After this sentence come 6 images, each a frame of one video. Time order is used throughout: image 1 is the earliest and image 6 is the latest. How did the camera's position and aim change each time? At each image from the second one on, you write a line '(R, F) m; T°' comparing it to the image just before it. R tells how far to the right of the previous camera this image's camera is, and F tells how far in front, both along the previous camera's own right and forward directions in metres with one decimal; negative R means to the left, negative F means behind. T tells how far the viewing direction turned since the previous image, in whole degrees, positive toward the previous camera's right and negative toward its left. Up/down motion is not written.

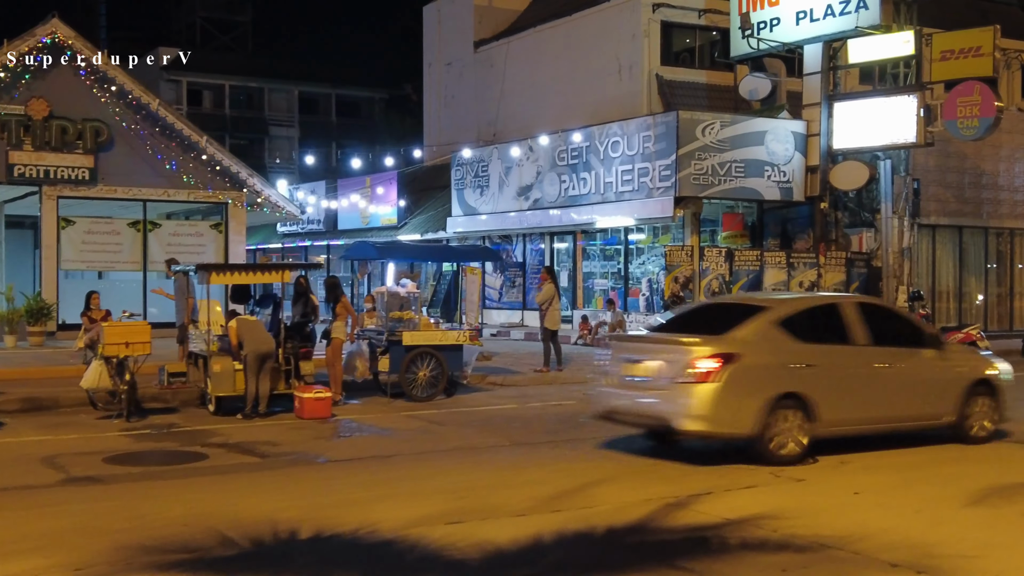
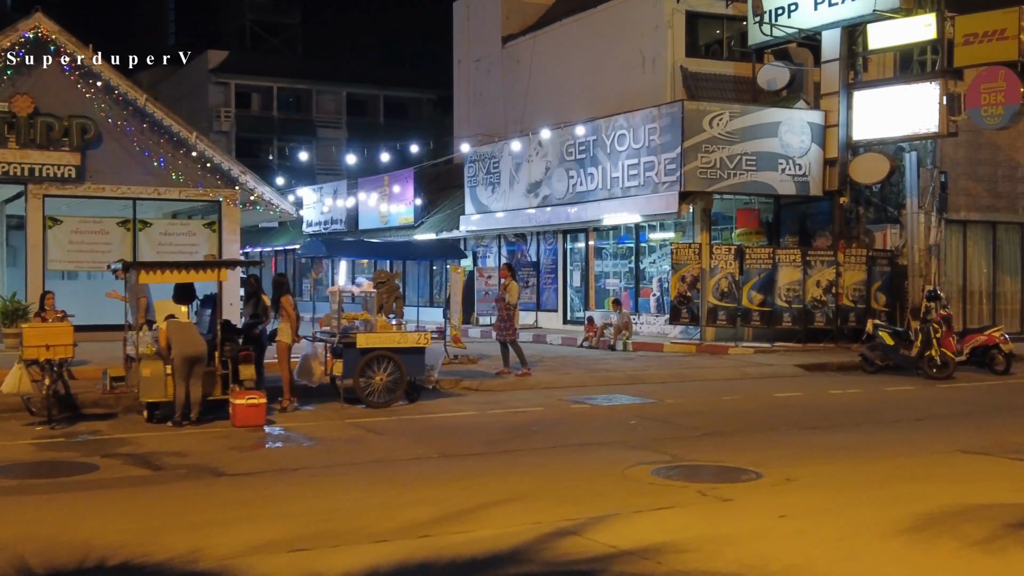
(+1.2, +0.7) m; -4°
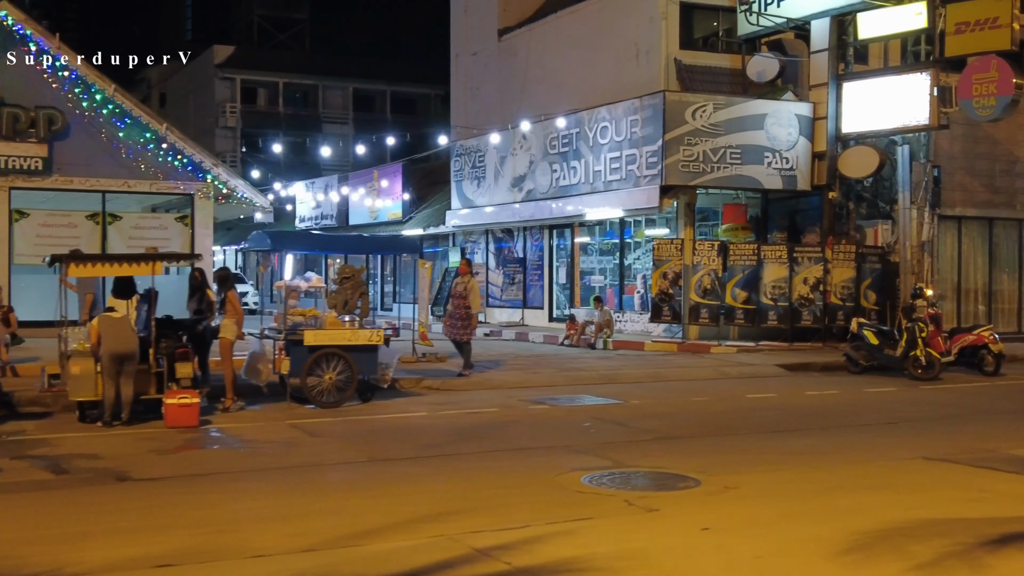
(+0.7, +0.5) m; -1°
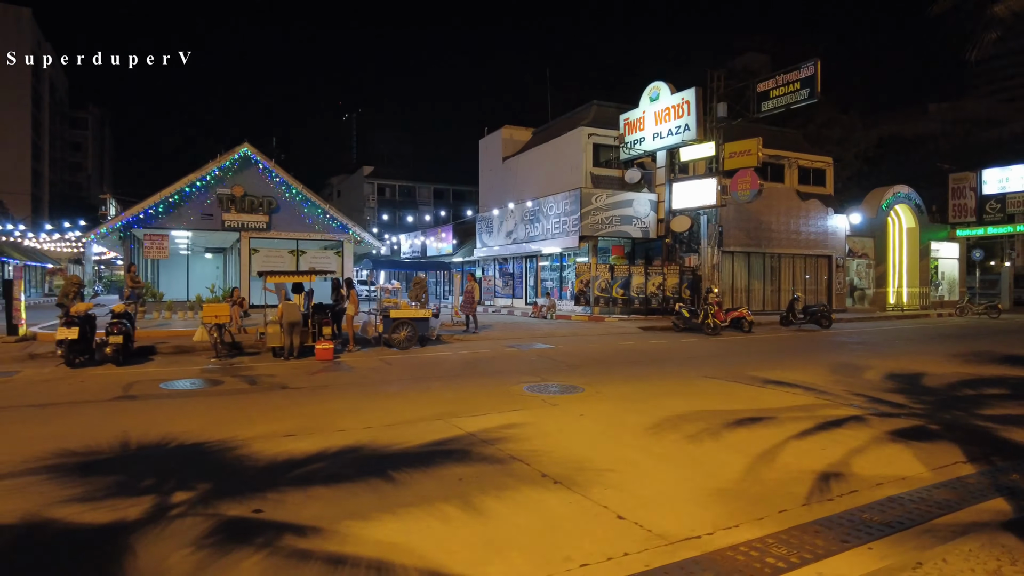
(+3.2, -15.8) m; -5°
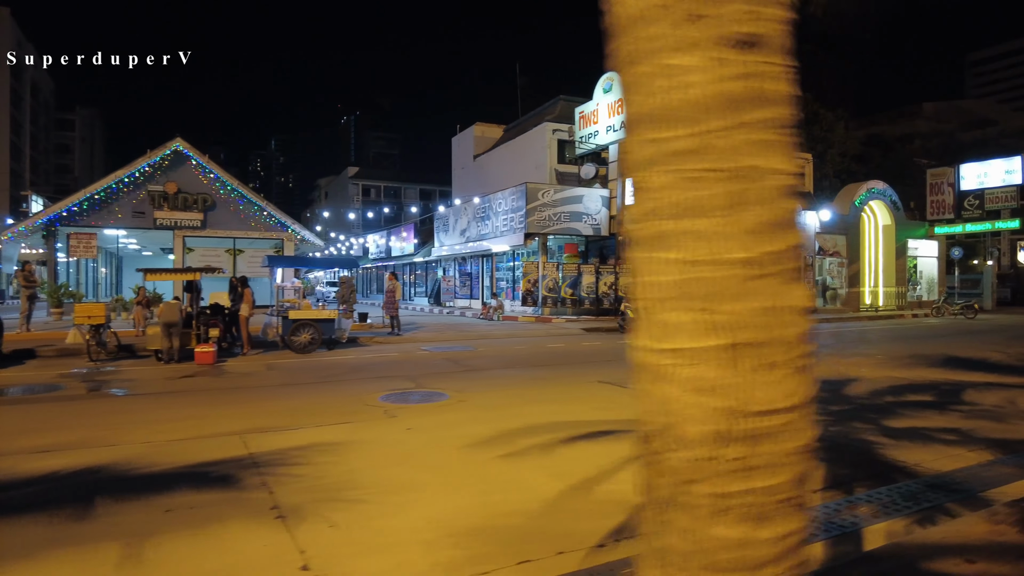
(+2.1, +1.6) m; 0°
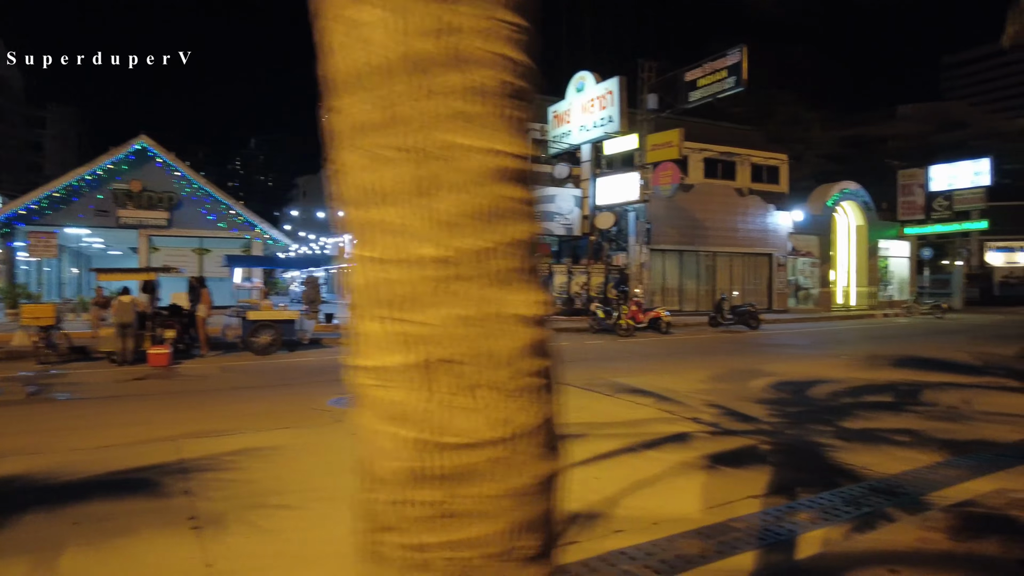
(+0.4, +0.2) m; +1°
